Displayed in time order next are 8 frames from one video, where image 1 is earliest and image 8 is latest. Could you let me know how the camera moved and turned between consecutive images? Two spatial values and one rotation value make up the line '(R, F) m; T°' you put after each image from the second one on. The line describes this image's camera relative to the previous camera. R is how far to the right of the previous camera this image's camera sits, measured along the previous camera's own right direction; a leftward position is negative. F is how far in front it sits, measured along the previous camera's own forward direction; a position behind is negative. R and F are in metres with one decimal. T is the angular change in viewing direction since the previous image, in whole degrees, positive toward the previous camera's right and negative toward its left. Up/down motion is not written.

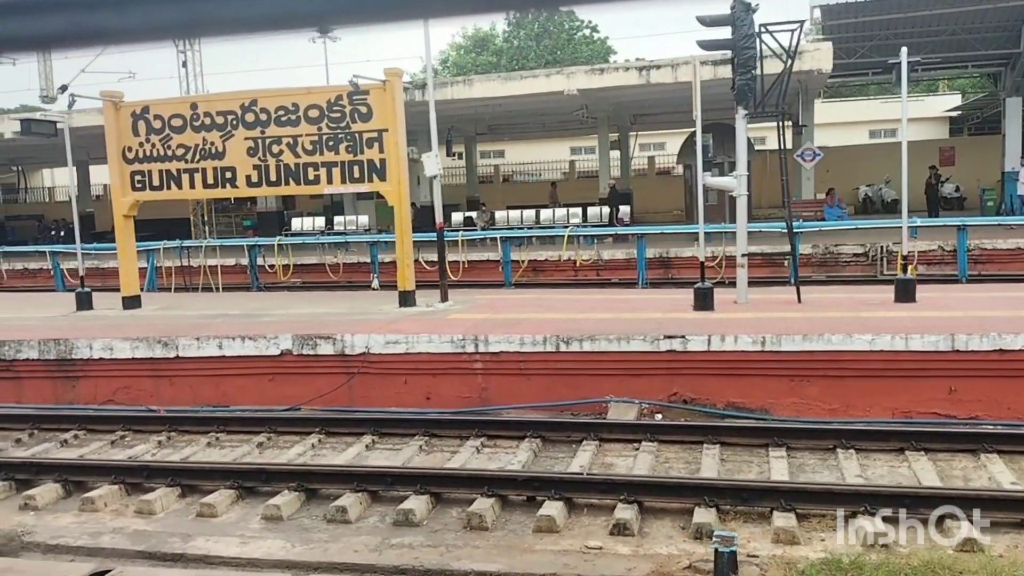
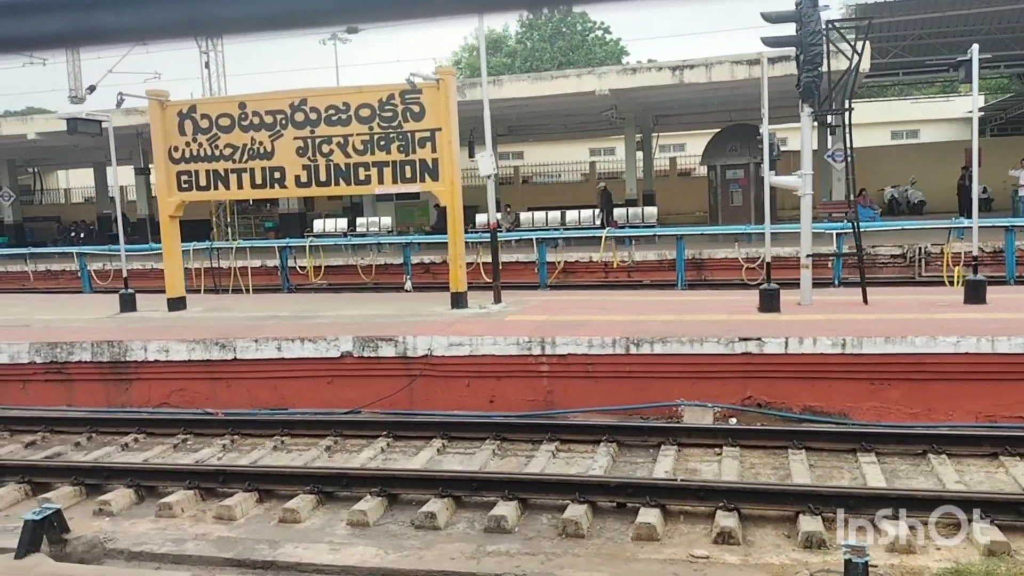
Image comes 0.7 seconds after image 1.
(-0.6, +0.1) m; 0°
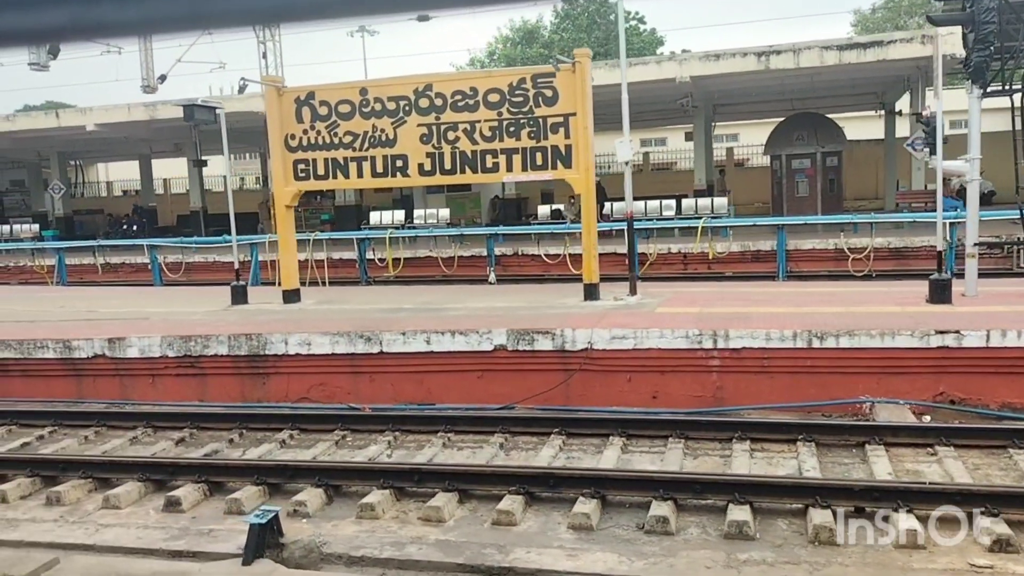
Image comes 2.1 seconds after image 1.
(-1.4, +0.3) m; -1°
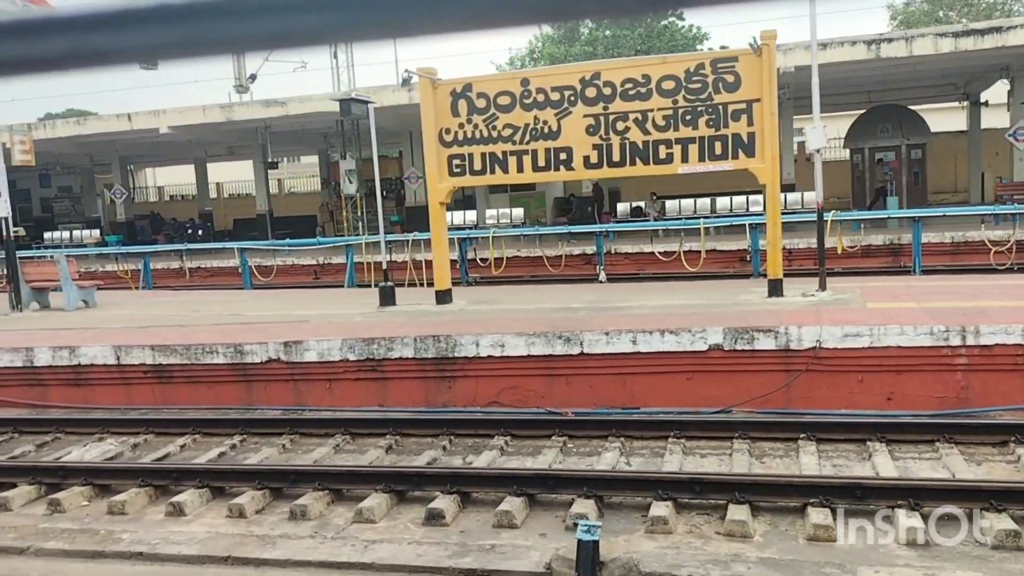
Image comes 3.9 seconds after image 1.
(-1.7, +0.4) m; -1°
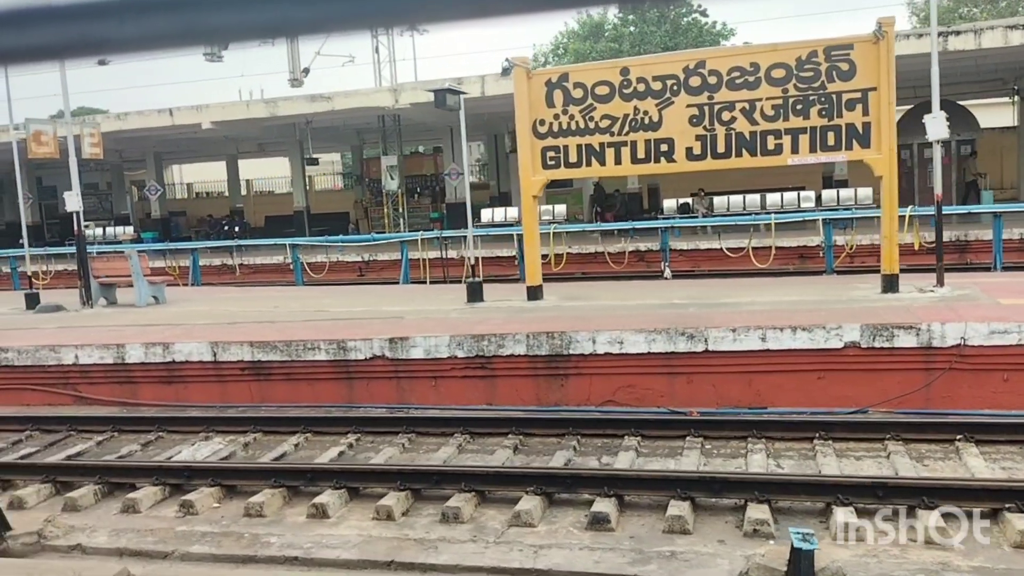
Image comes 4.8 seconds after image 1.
(-1.0, +0.3) m; 0°
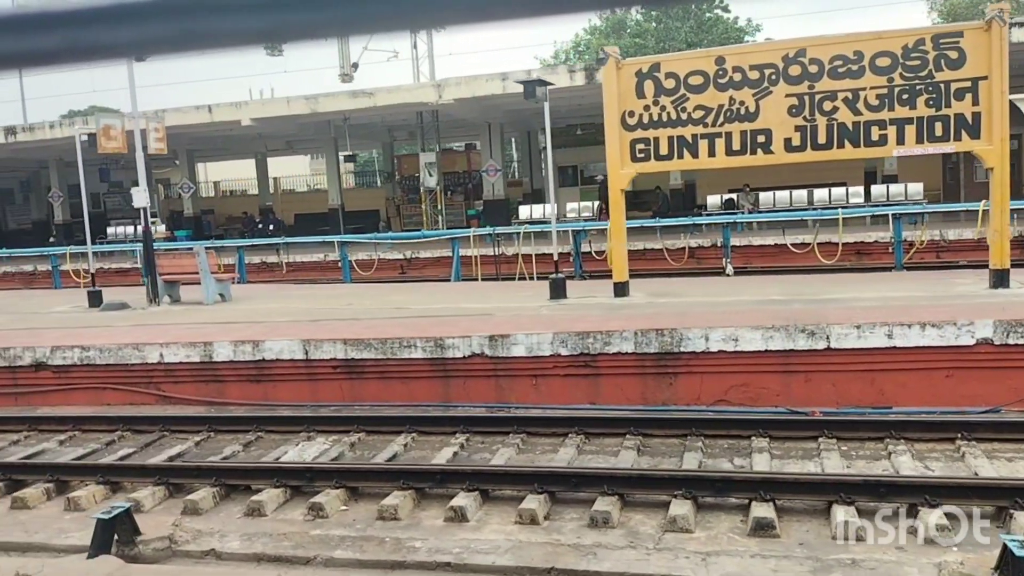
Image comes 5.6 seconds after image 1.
(-0.9, +0.2) m; -1°
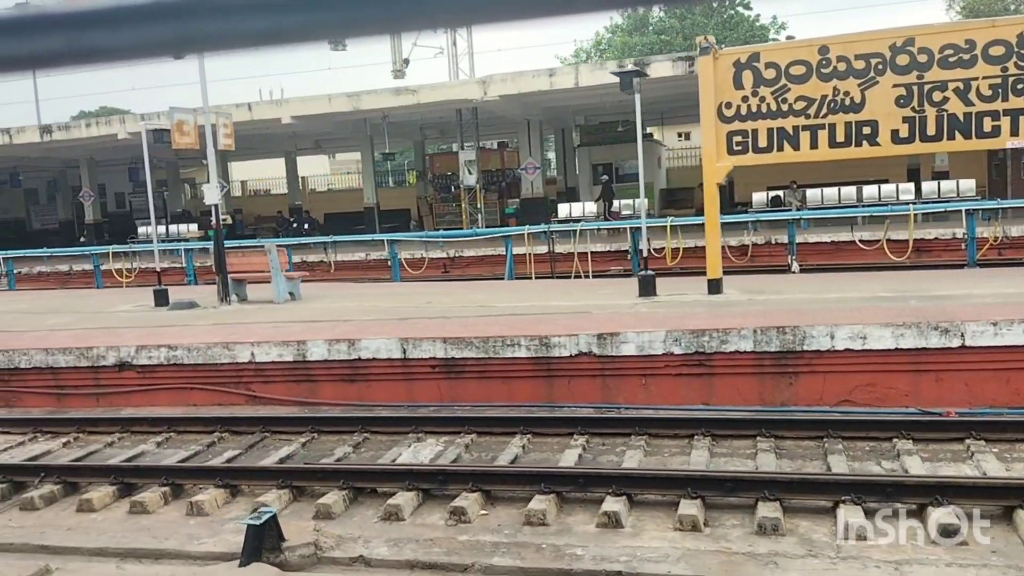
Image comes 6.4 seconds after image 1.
(-0.9, +0.2) m; -1°
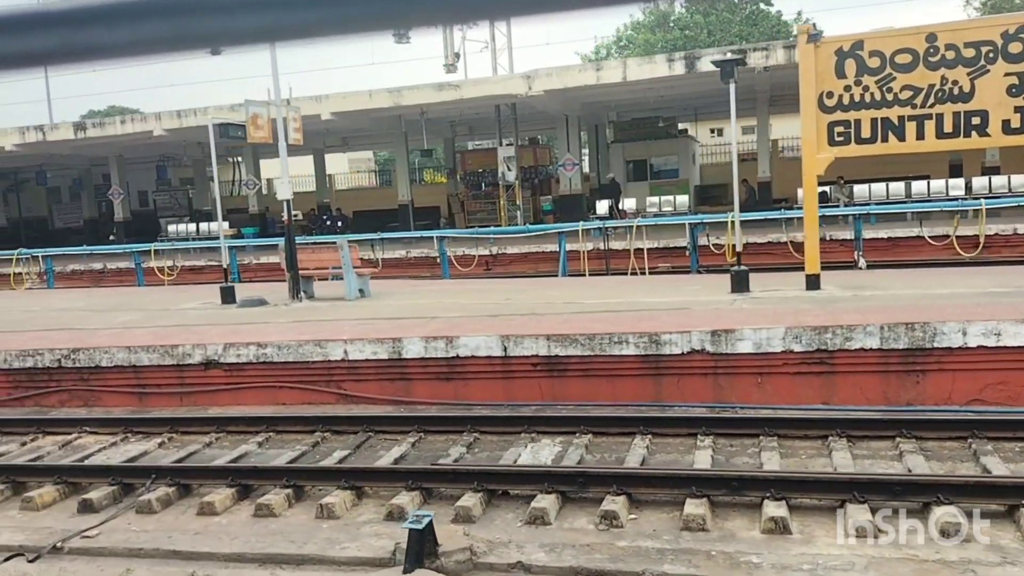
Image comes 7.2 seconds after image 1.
(-0.9, +0.2) m; 0°
